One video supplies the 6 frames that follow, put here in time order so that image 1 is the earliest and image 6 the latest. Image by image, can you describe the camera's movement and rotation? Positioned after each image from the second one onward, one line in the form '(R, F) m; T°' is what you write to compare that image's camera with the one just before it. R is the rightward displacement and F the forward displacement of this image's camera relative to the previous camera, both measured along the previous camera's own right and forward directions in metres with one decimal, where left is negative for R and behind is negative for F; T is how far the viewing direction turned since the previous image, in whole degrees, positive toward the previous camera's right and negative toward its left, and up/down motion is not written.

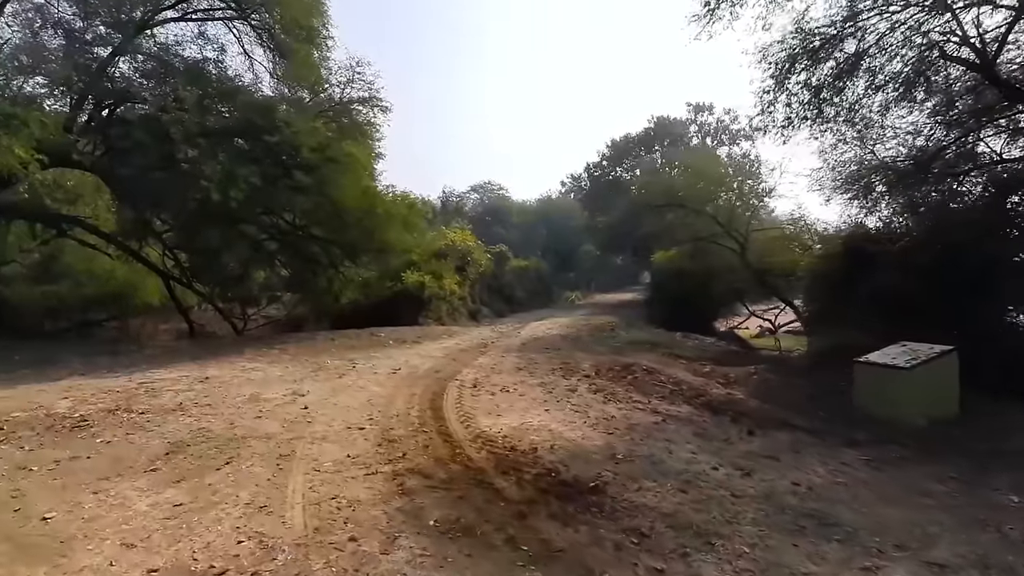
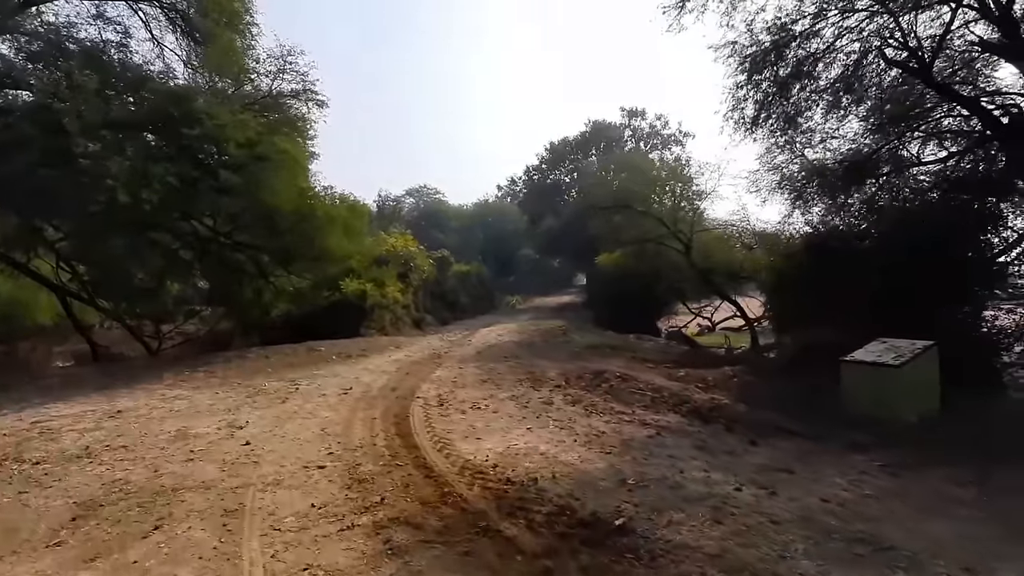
(-0.5, +0.9) m; +6°
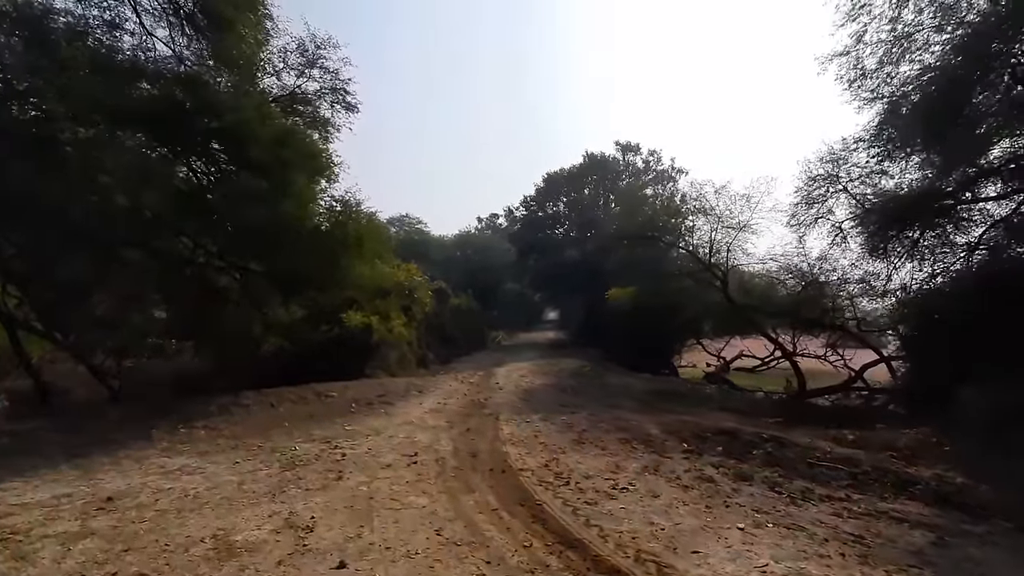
(-1.9, +2.3) m; +4°
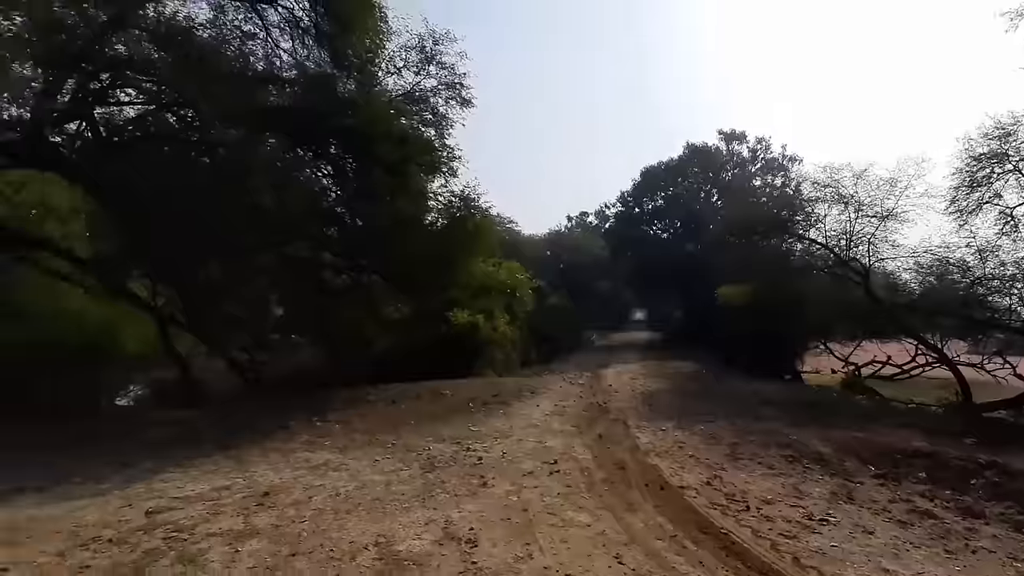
(-0.7, +0.8) m; -7°
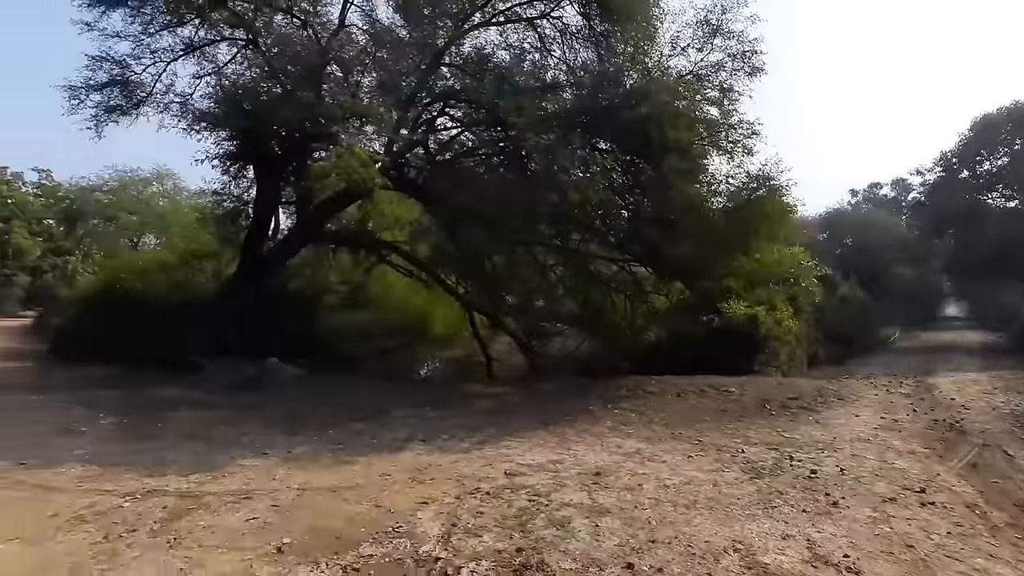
(-0.8, +0.2) m; -23°
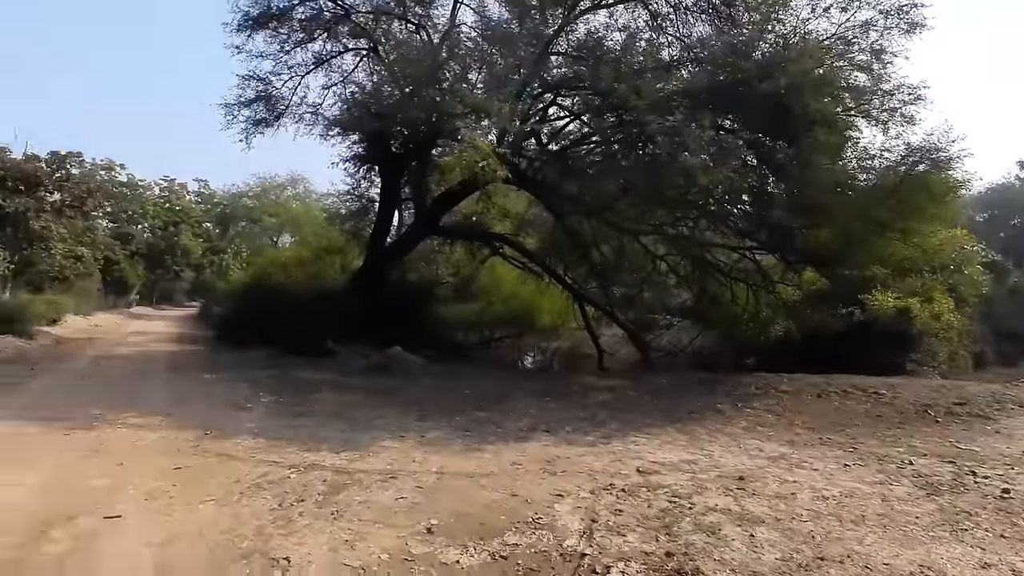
(-0.3, 0.0) m; -11°
